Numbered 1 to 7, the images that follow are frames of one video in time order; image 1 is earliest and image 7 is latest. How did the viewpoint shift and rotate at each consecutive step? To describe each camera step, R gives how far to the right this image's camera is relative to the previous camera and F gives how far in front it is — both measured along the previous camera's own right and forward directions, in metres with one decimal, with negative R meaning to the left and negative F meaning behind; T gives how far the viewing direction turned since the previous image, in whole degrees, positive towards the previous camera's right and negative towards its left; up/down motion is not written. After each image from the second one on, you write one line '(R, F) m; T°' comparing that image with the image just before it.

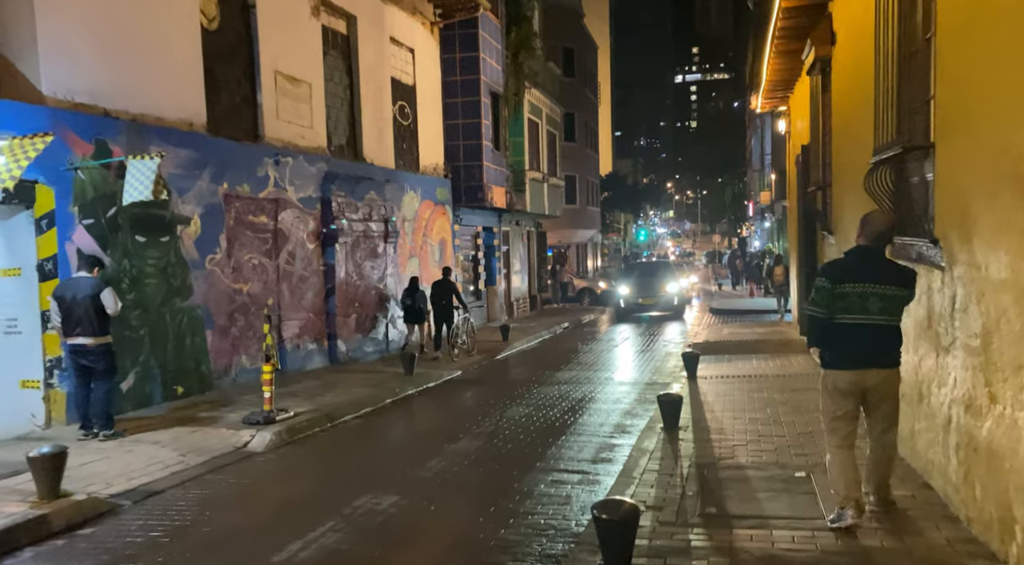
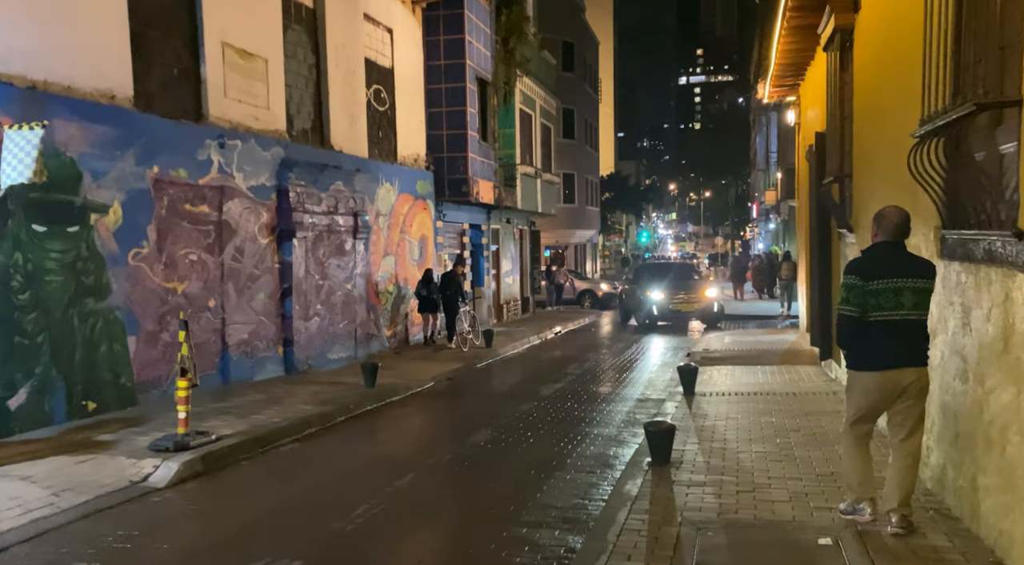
(+0.4, +1.6) m; 0°
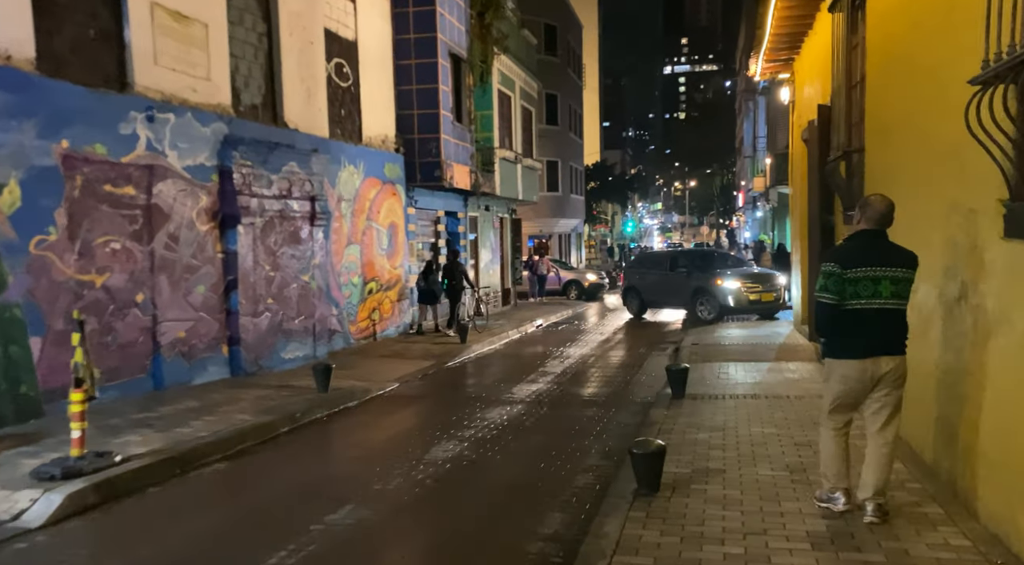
(+0.2, +1.4) m; +1°
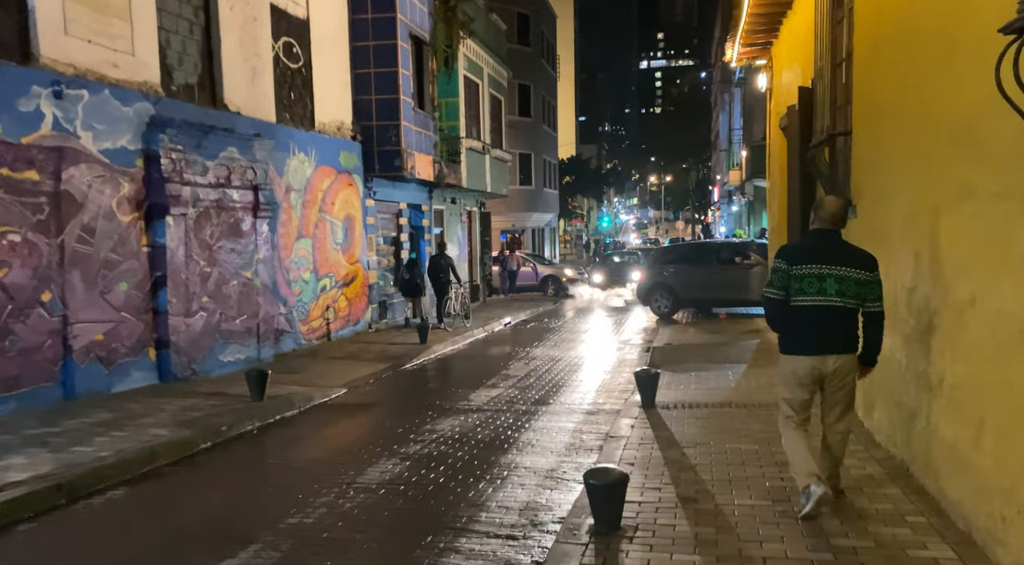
(+0.2, +1.1) m; +1°
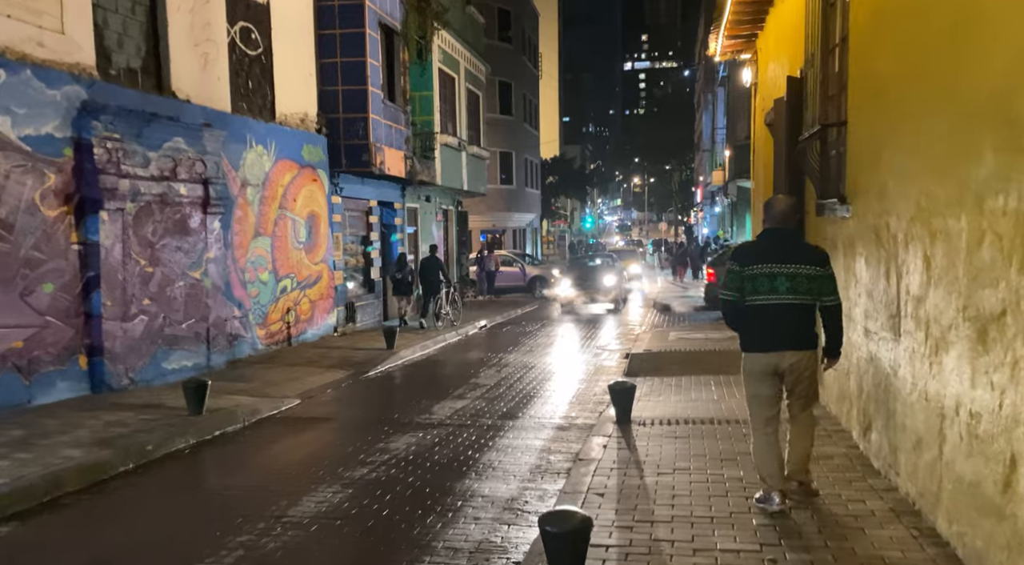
(+0.2, +0.9) m; +1°
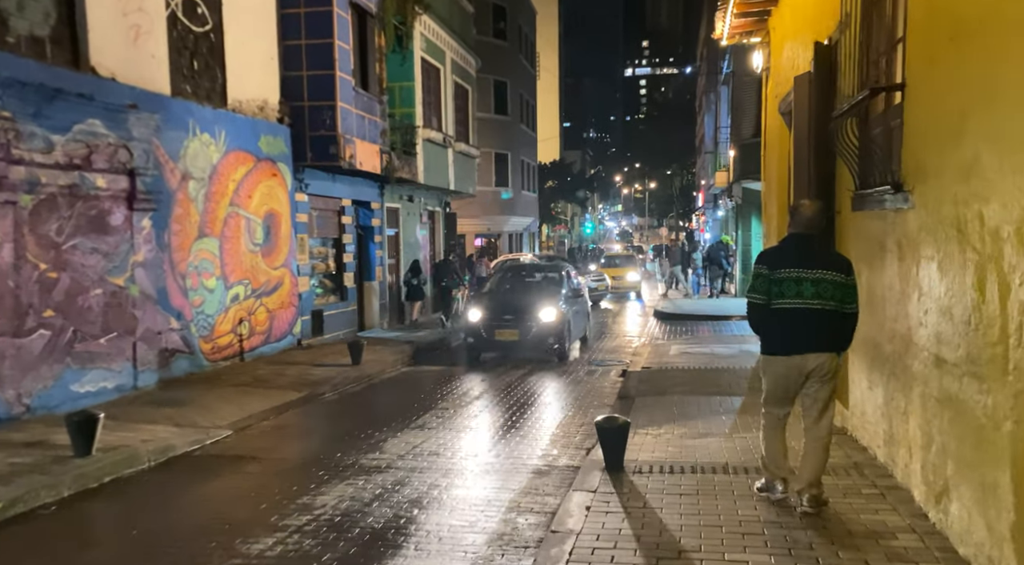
(+0.3, +1.8) m; 0°
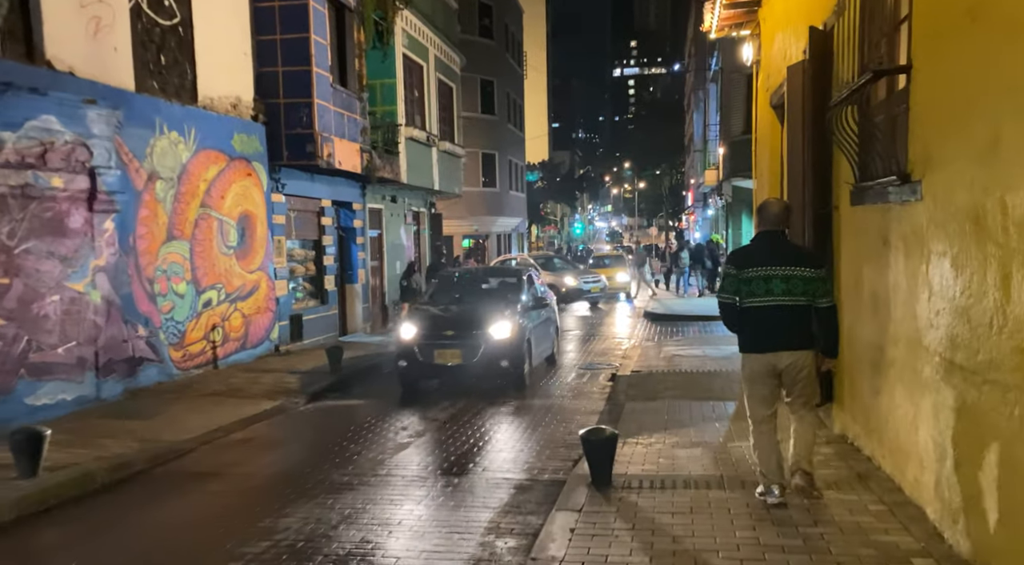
(+0.1, +0.5) m; +1°
